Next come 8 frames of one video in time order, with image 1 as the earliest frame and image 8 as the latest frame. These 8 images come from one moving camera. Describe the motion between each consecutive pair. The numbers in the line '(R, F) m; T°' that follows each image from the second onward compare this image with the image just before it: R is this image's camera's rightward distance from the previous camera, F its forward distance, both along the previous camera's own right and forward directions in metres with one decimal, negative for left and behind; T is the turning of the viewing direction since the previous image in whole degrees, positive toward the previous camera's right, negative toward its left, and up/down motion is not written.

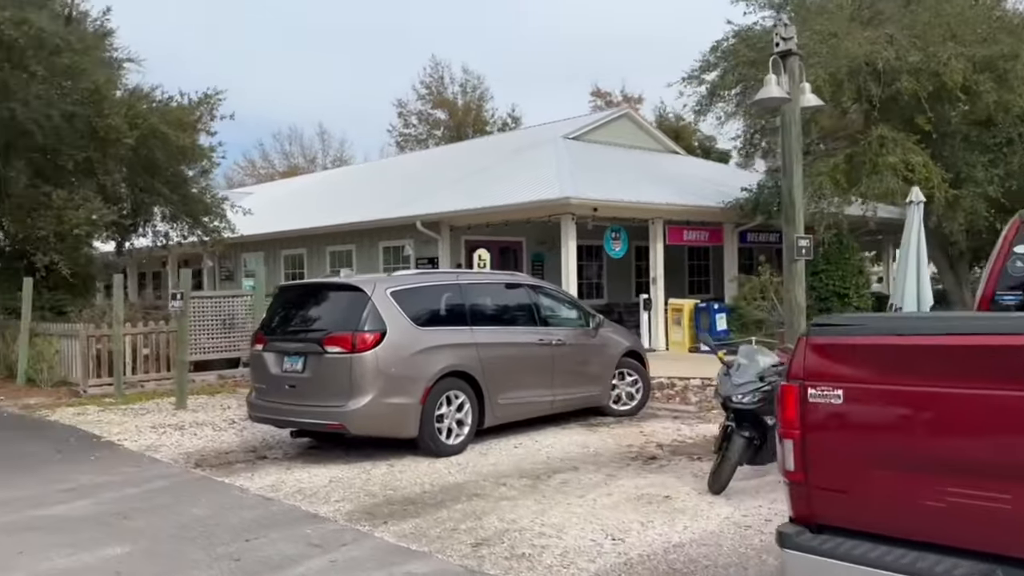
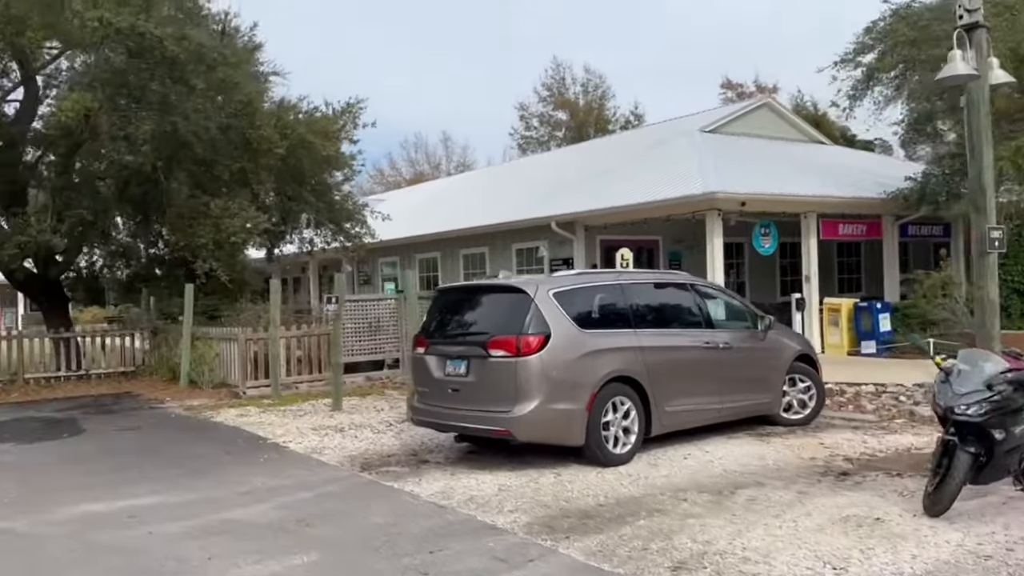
(-0.5, +0.3) m; -8°
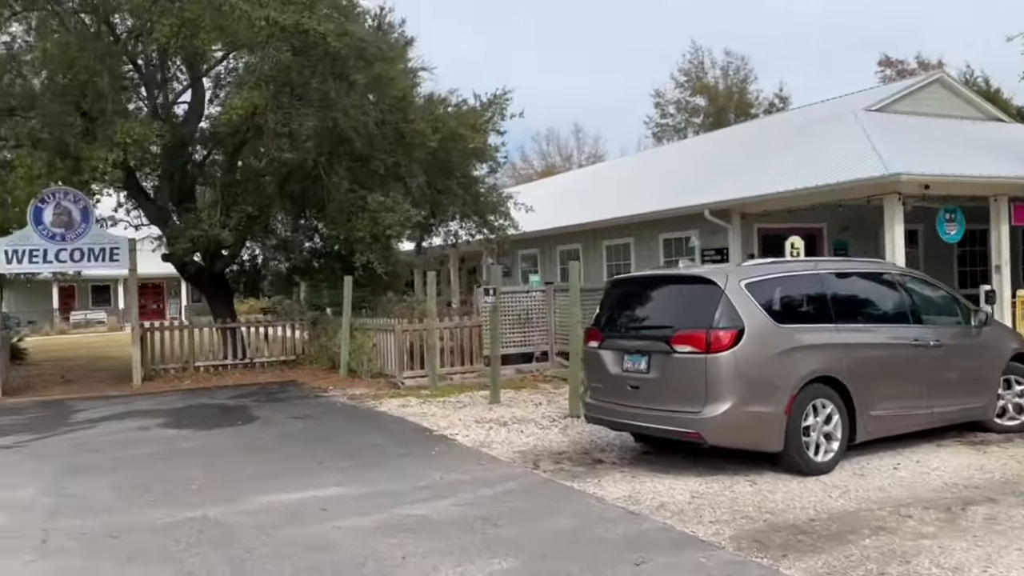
(-0.5, +0.3) m; -9°
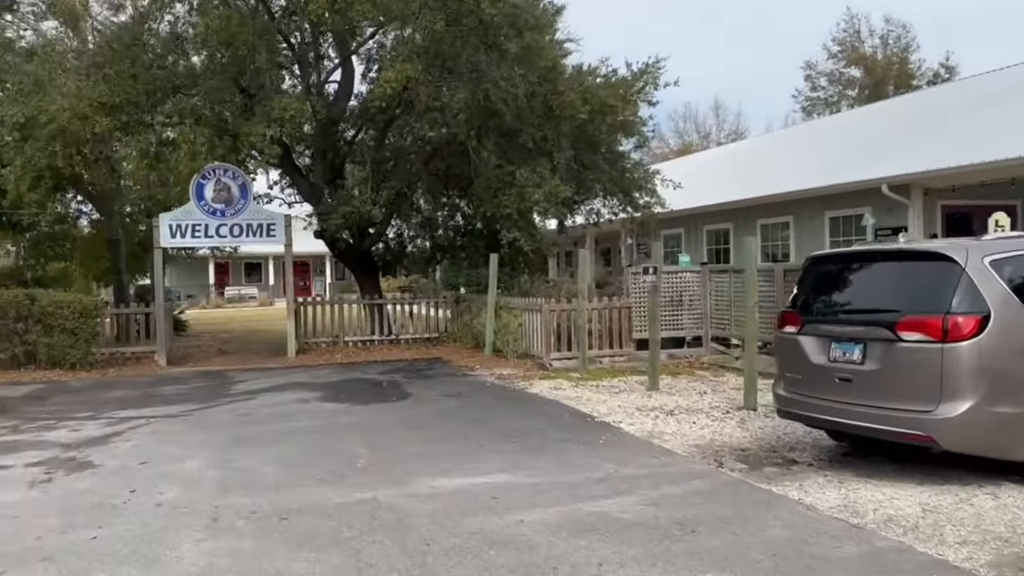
(-0.5, +0.6) m; -9°
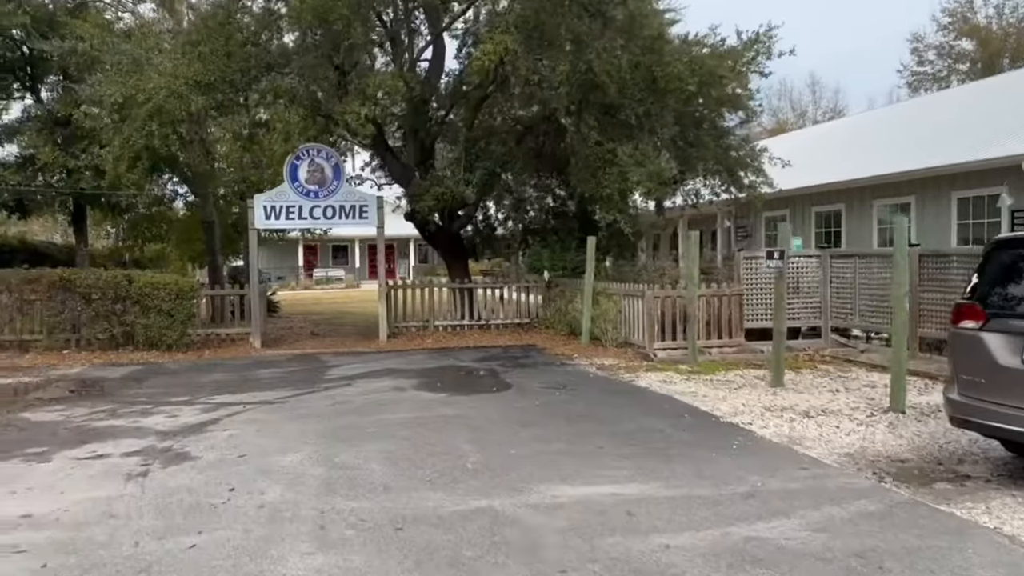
(-0.4, +0.7) m; -6°
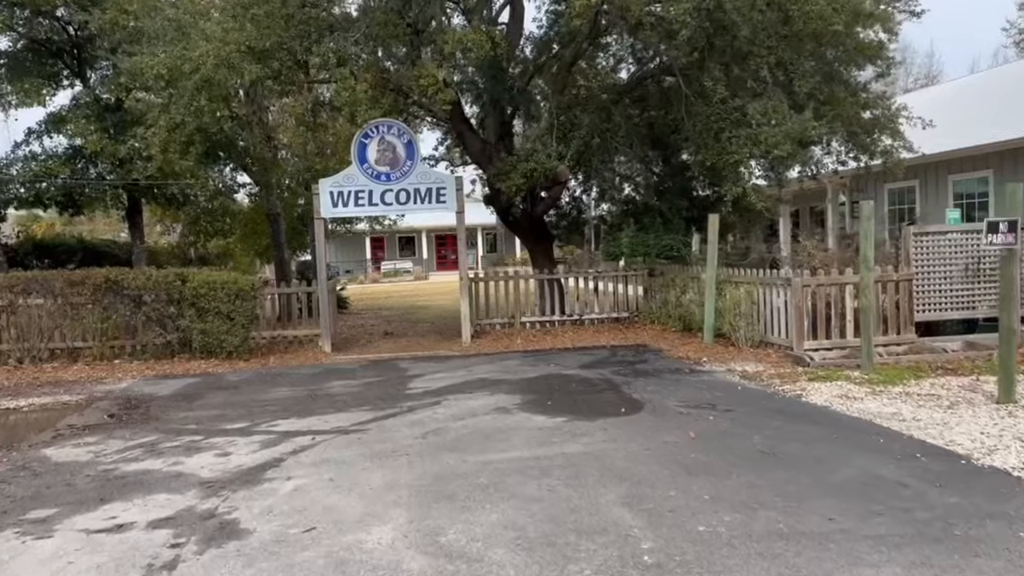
(-0.6, +2.0) m; -5°
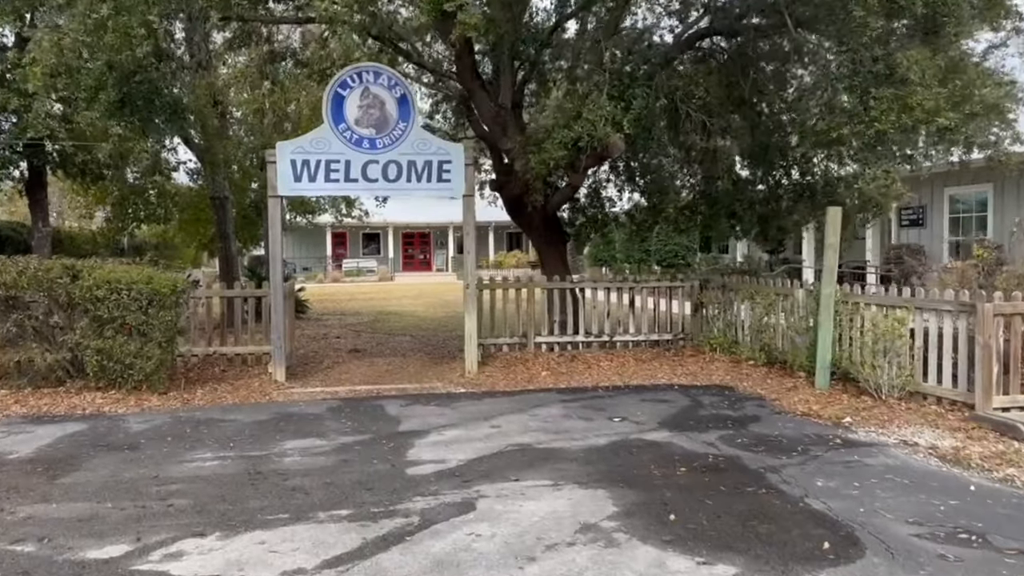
(-0.8, +3.3) m; +3°
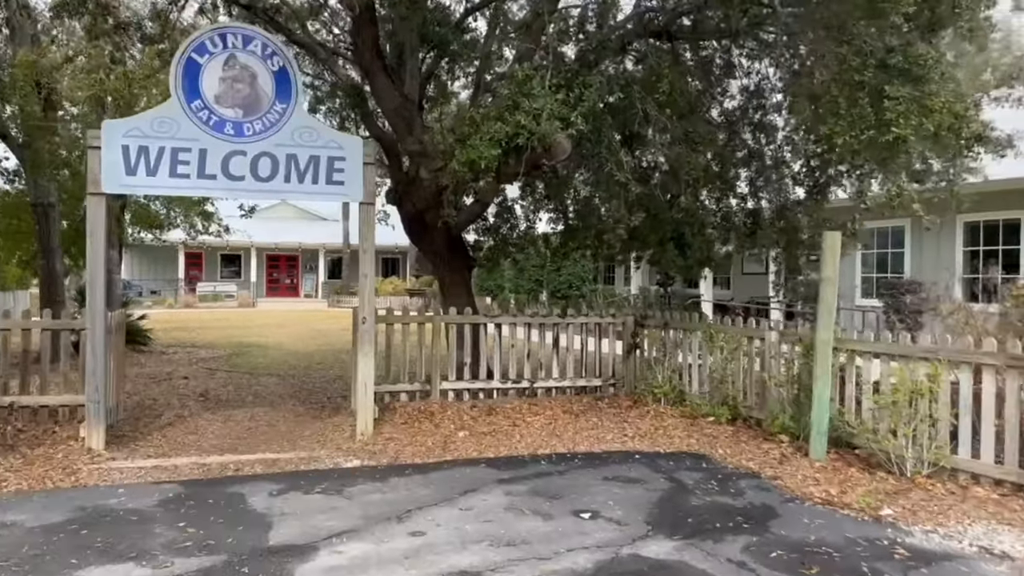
(-0.4, +2.0) m; +9°
